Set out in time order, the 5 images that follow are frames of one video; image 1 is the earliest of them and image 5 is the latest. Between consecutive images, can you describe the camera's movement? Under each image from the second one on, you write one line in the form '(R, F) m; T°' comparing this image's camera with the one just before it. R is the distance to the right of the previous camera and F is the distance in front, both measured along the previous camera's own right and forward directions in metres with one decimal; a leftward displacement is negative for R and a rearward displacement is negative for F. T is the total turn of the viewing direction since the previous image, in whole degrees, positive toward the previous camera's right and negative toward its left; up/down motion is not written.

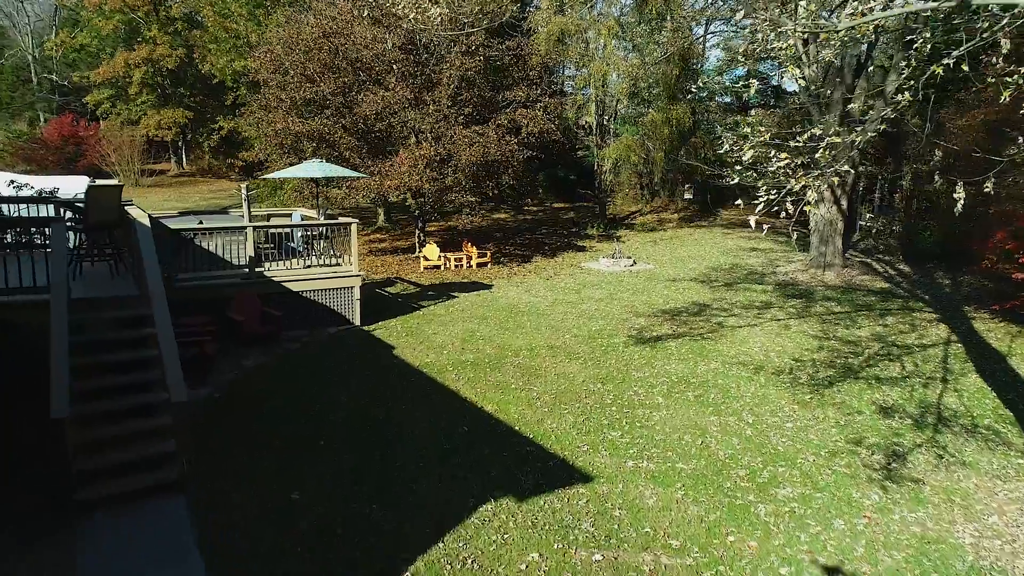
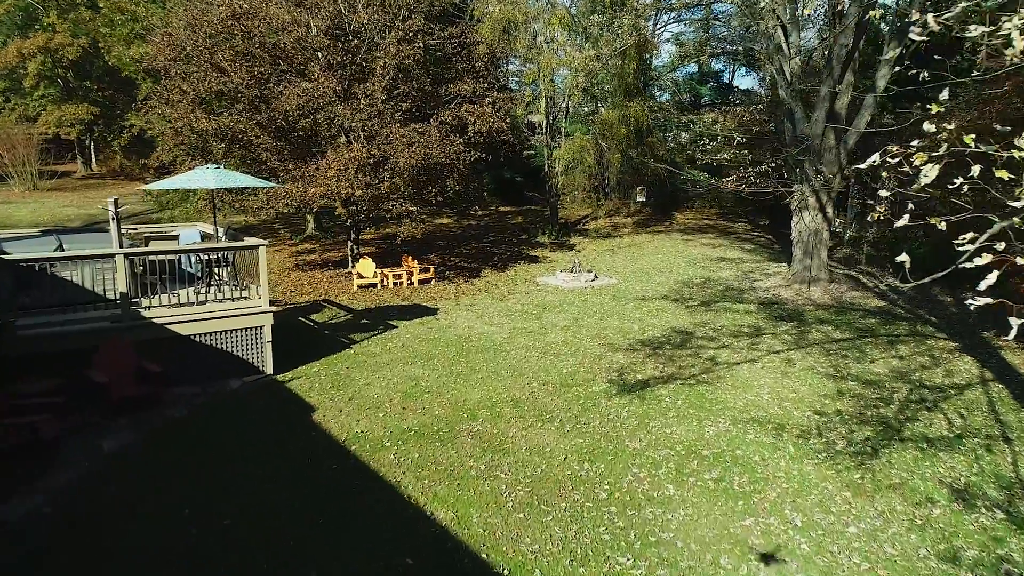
(-0.1, +2.0) m; +5°
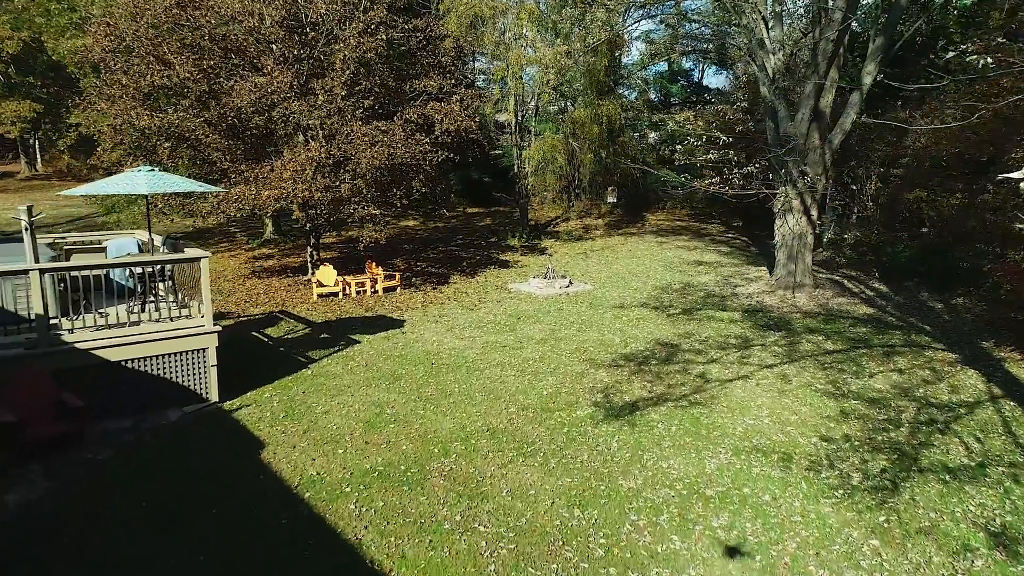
(-0.1, +0.8) m; +3°
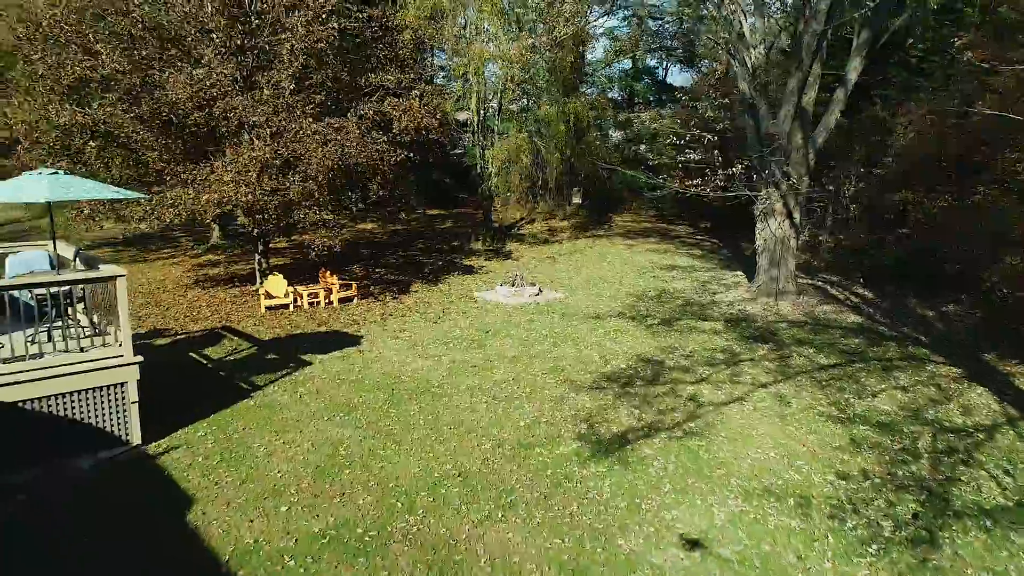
(-0.1, +0.9) m; +3°
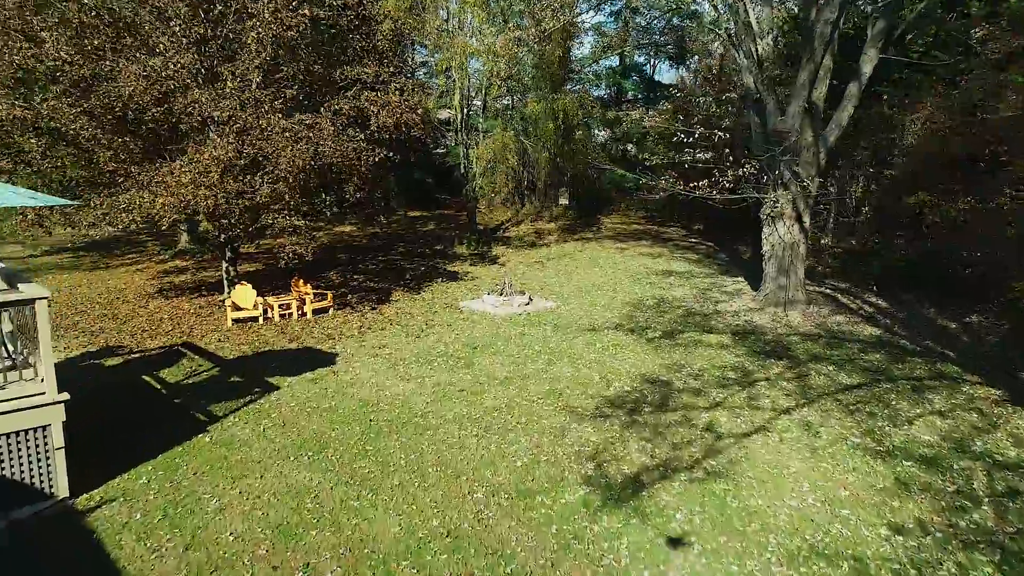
(-0.1, +0.9) m; +1°
